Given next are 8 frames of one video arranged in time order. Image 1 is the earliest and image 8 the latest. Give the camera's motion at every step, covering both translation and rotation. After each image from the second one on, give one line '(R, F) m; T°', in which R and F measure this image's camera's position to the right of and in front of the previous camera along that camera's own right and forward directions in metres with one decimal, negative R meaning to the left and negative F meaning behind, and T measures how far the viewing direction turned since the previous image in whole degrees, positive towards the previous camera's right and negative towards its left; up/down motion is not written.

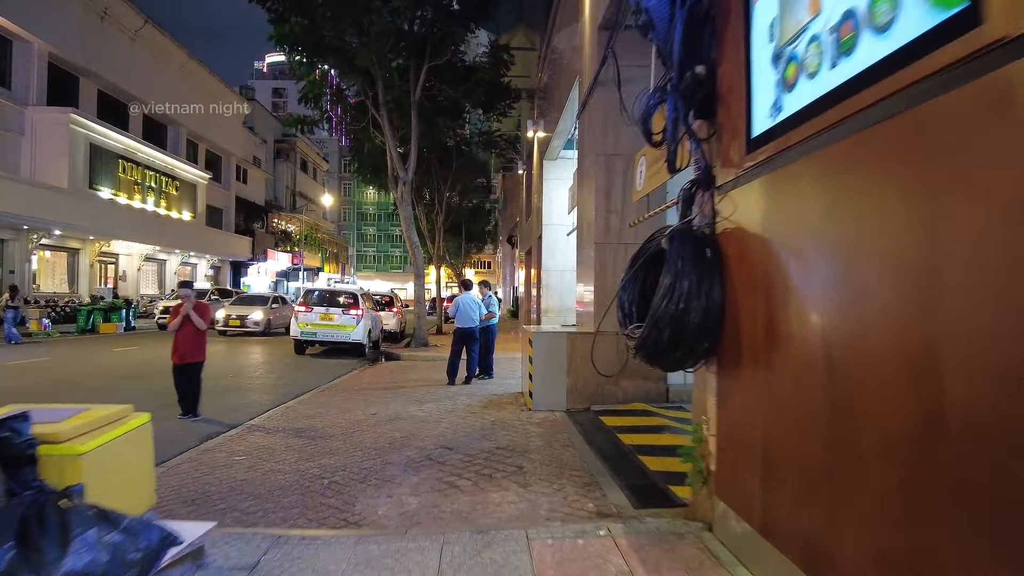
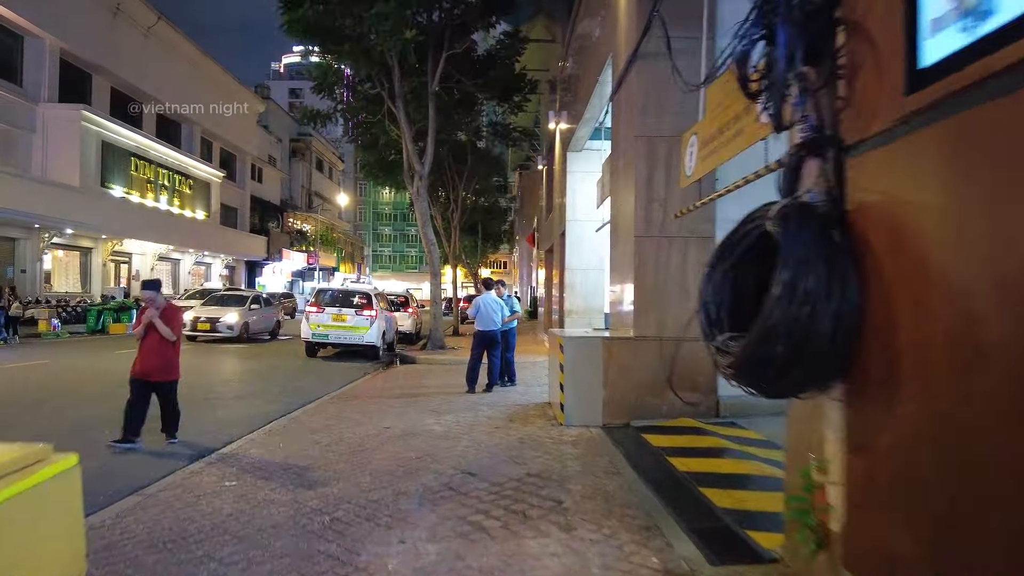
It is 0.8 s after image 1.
(-0.2, +0.9) m; -1°
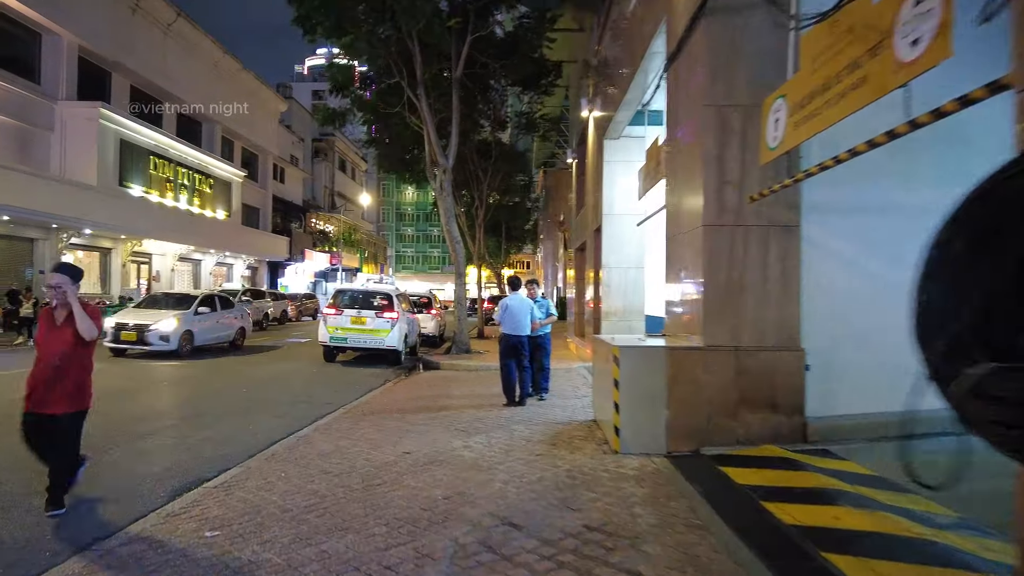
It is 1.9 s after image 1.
(-0.2, +1.2) m; -2°
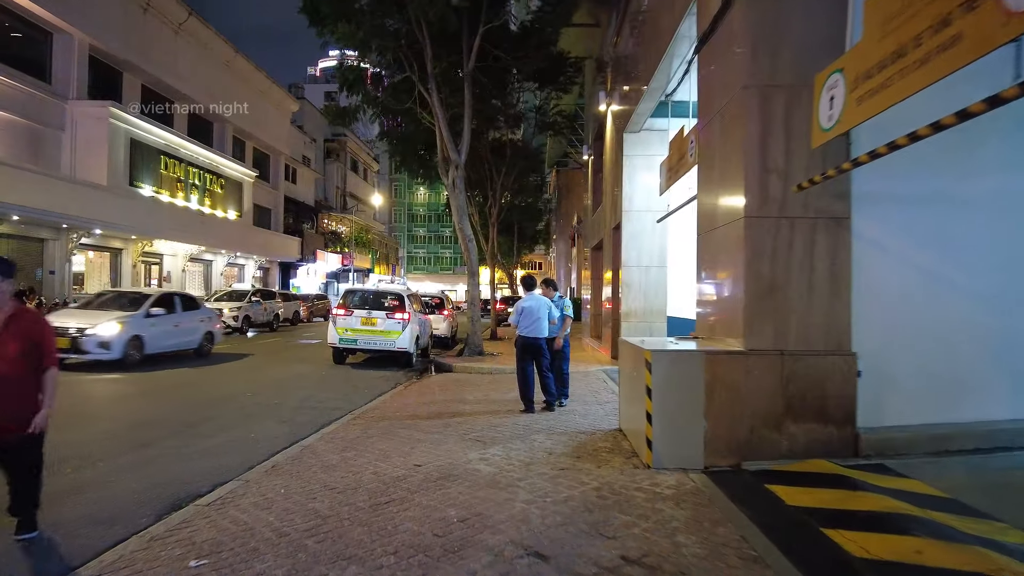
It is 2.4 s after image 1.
(-0.1, +0.5) m; -1°
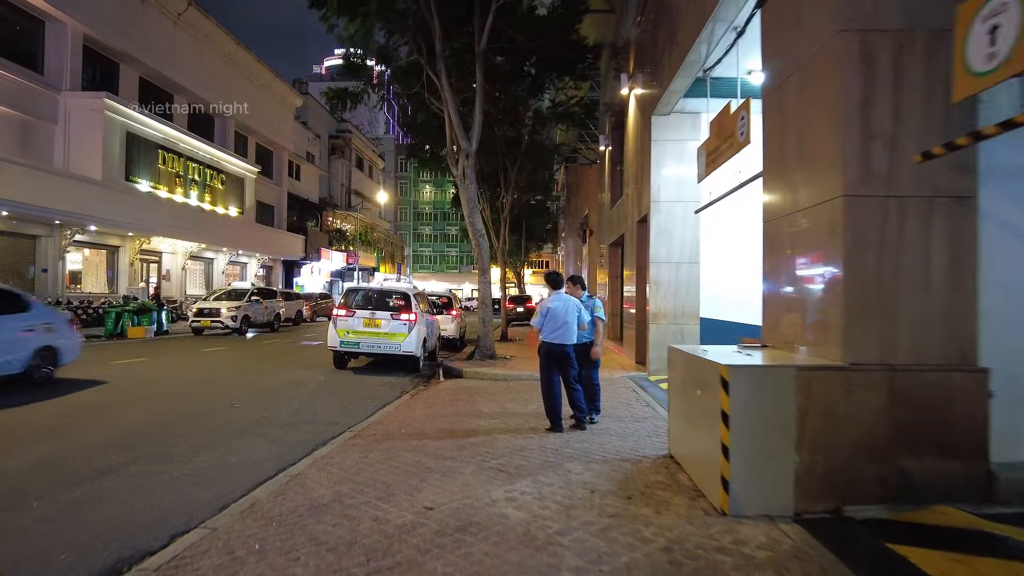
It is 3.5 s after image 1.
(-0.2, +1.2) m; 0°
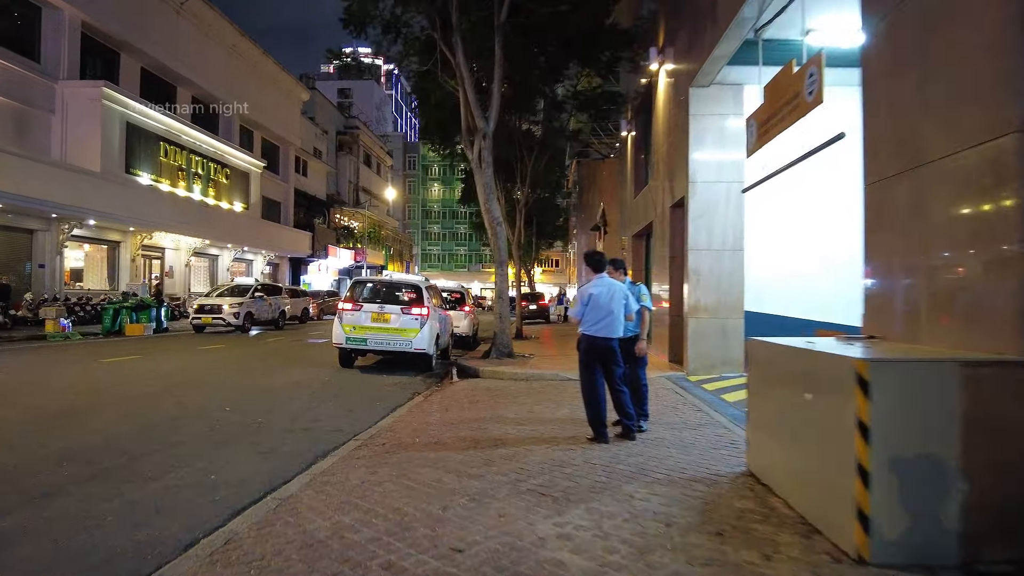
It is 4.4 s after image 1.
(-0.3, +1.2) m; -1°
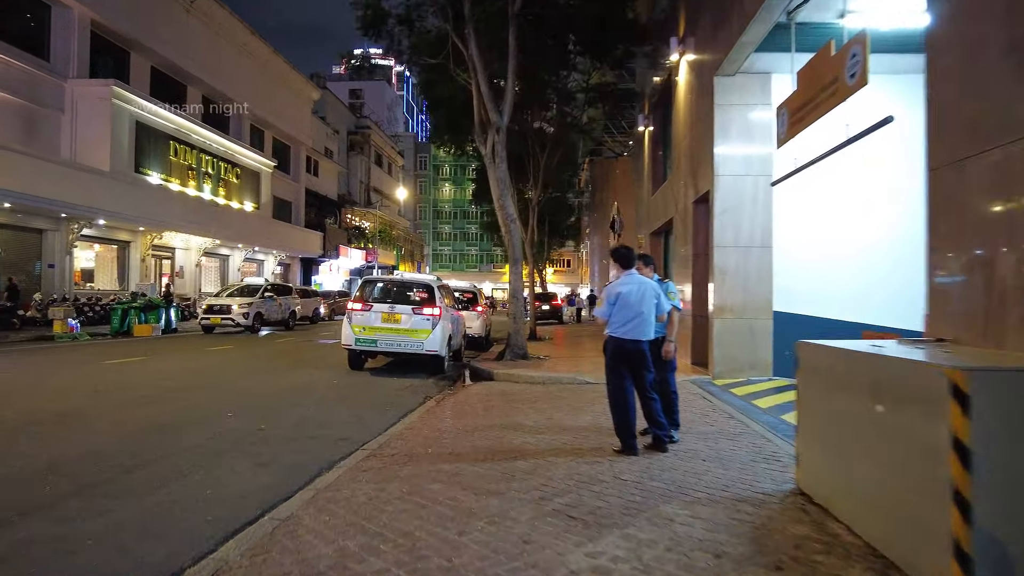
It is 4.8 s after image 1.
(-0.1, +0.5) m; -1°
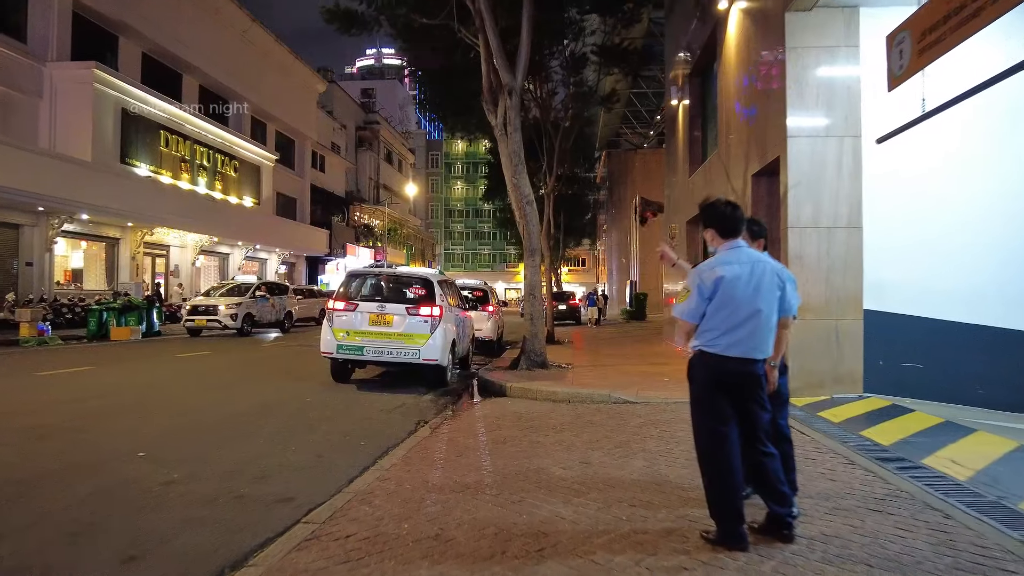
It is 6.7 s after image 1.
(-0.1, +2.2) m; -1°
